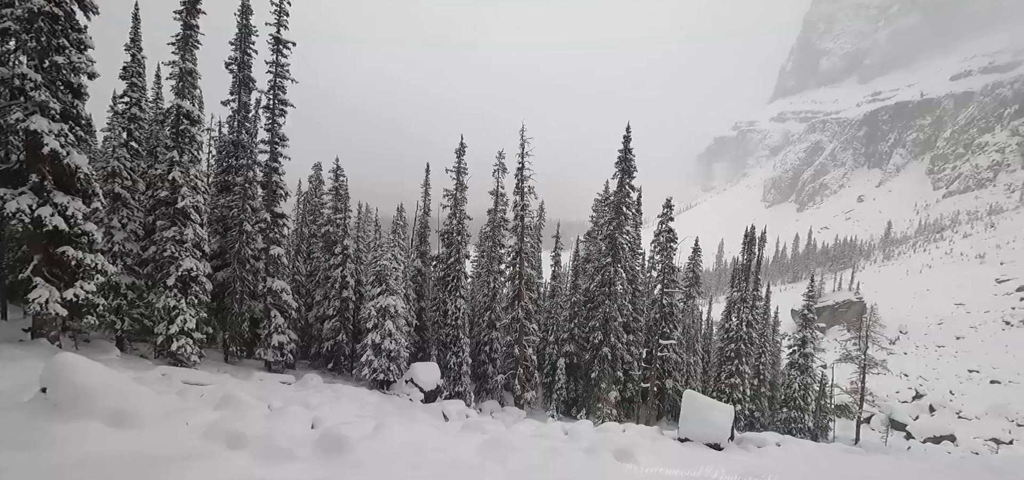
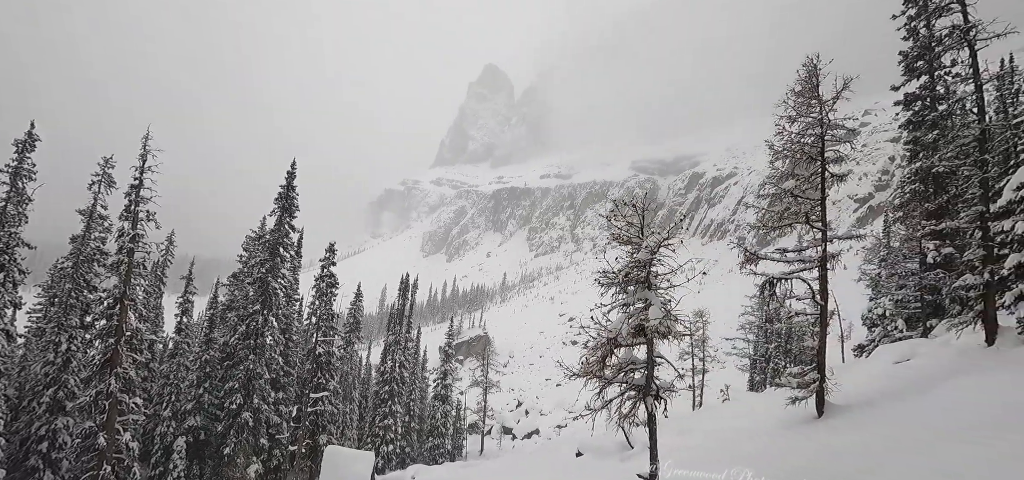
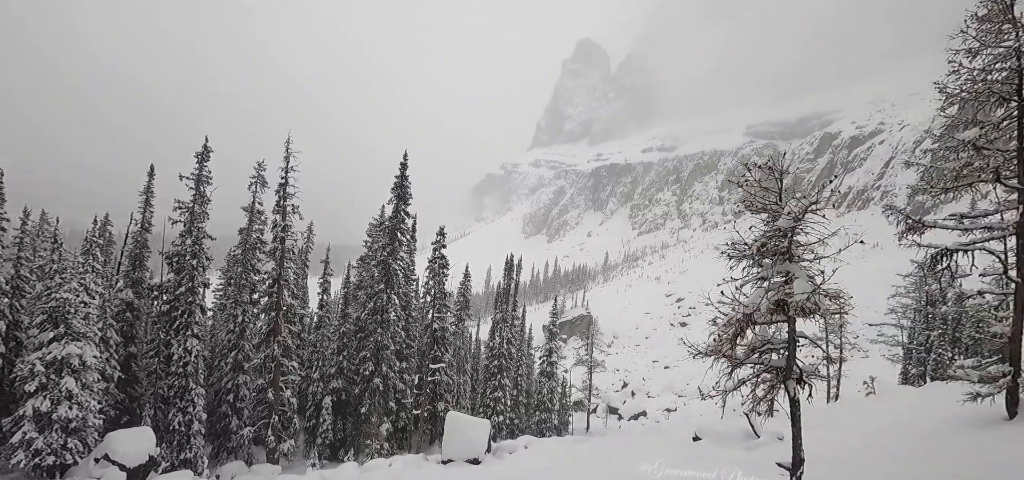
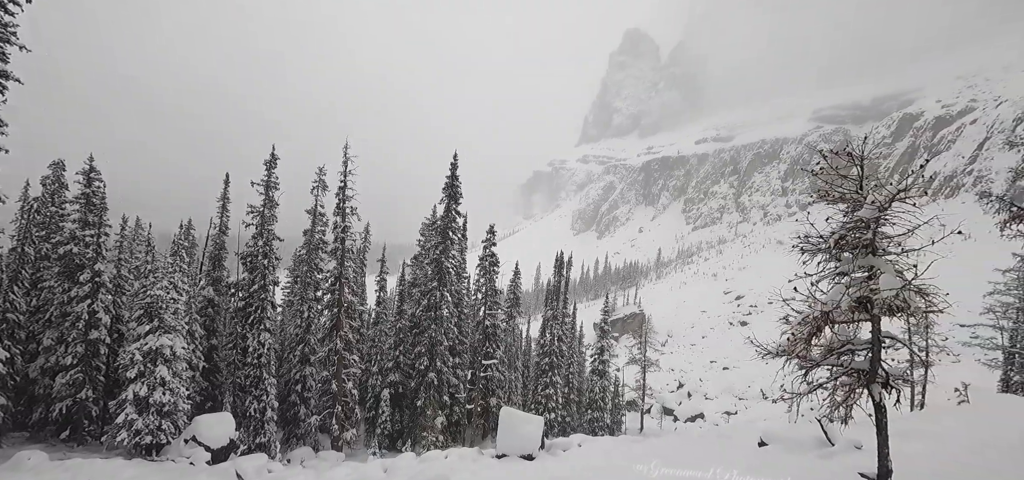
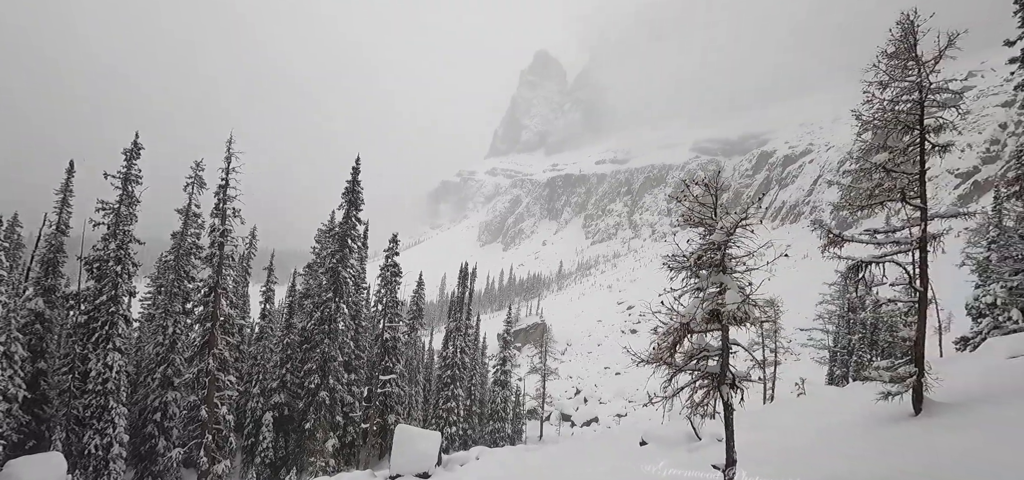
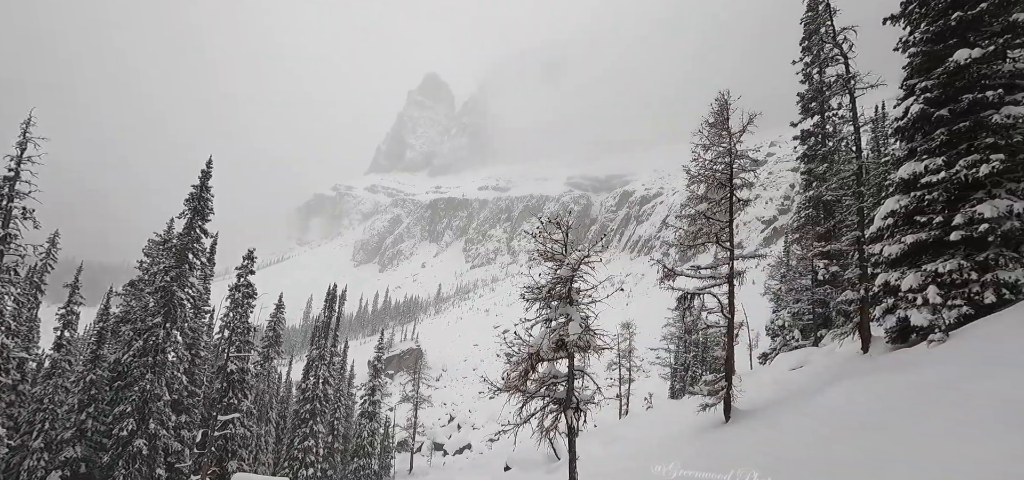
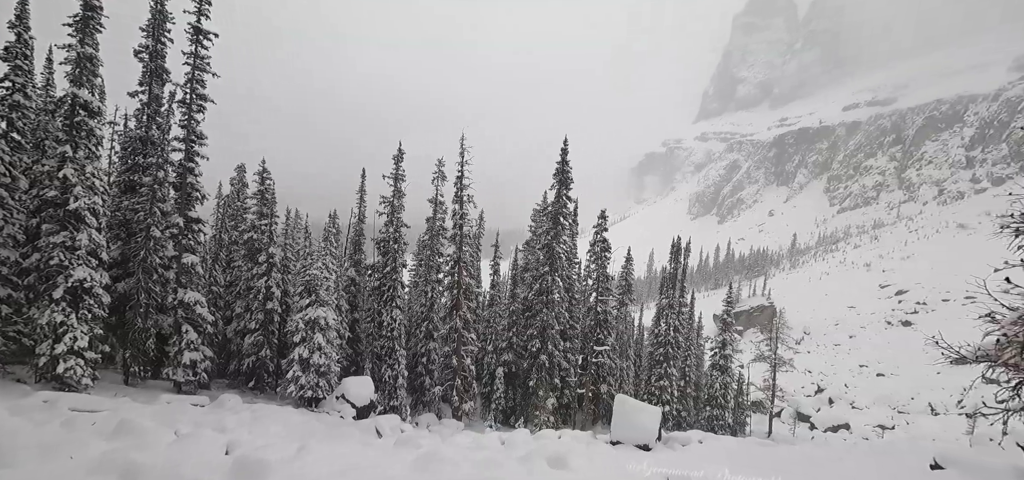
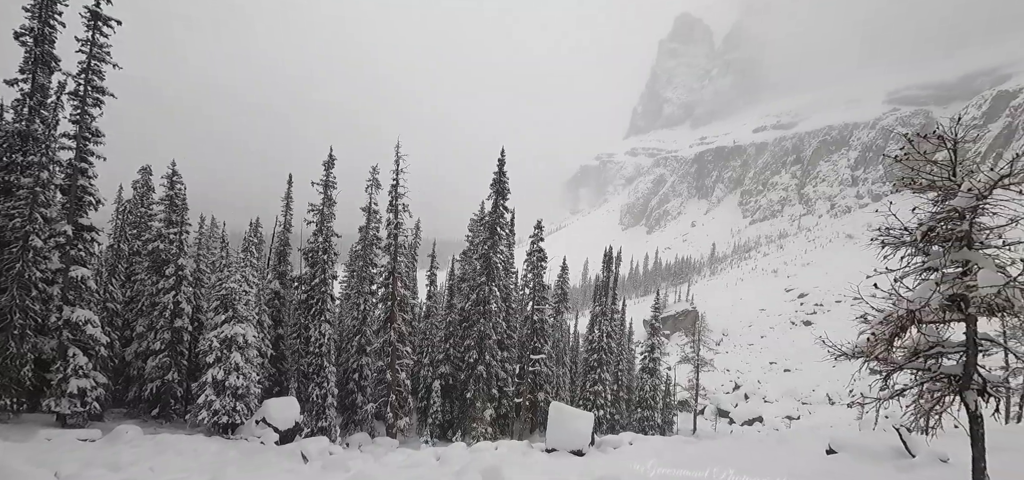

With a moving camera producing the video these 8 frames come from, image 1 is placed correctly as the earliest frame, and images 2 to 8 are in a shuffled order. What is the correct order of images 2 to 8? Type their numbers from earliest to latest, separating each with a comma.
7, 8, 4, 3, 5, 2, 6
